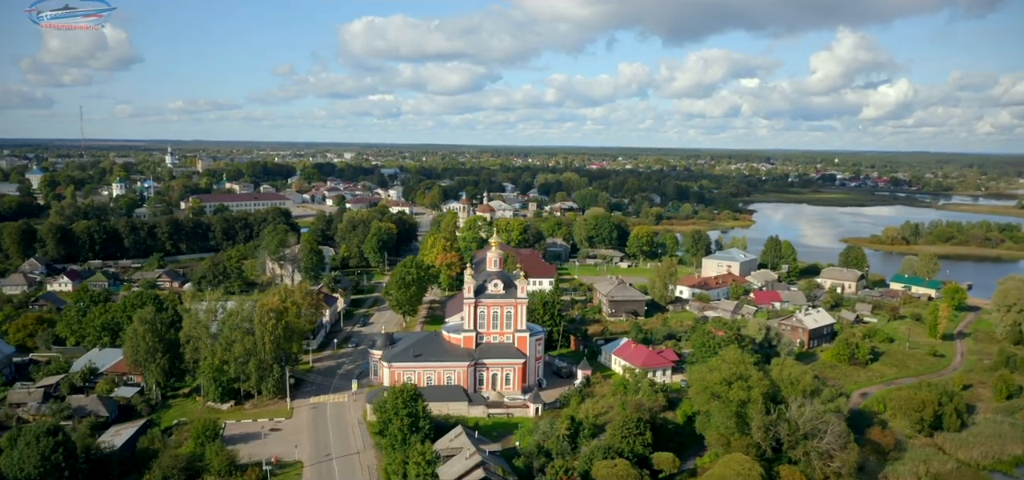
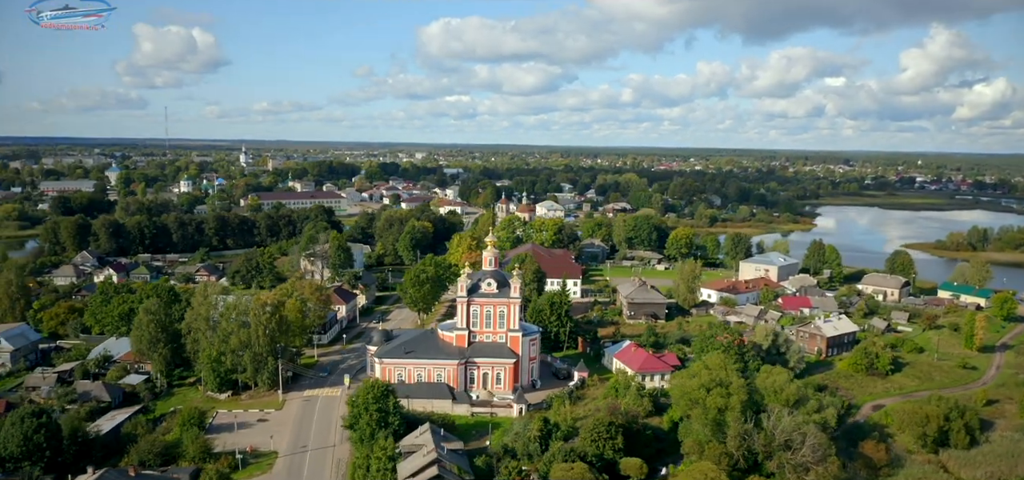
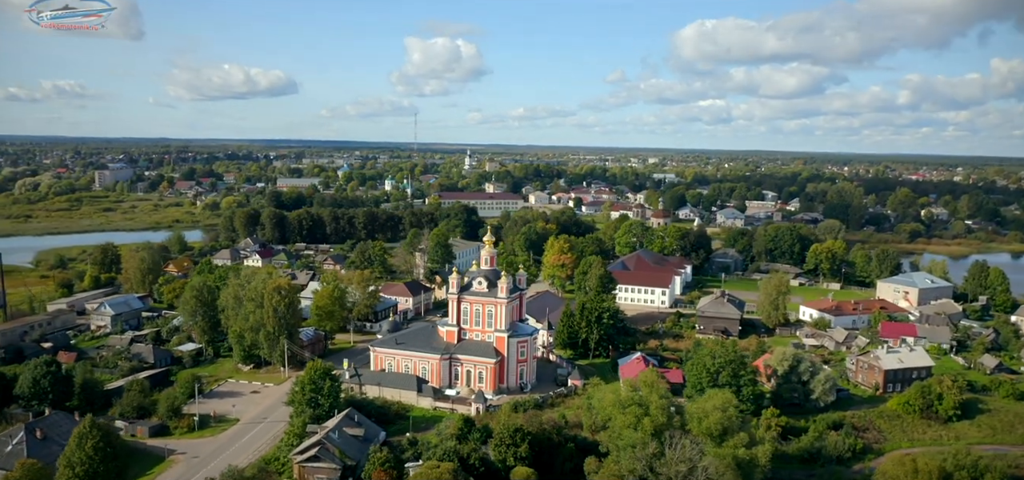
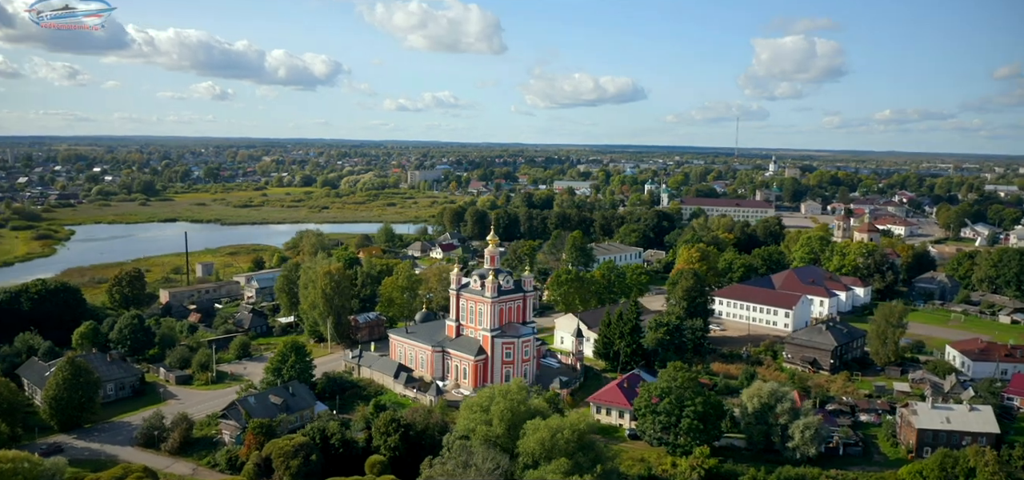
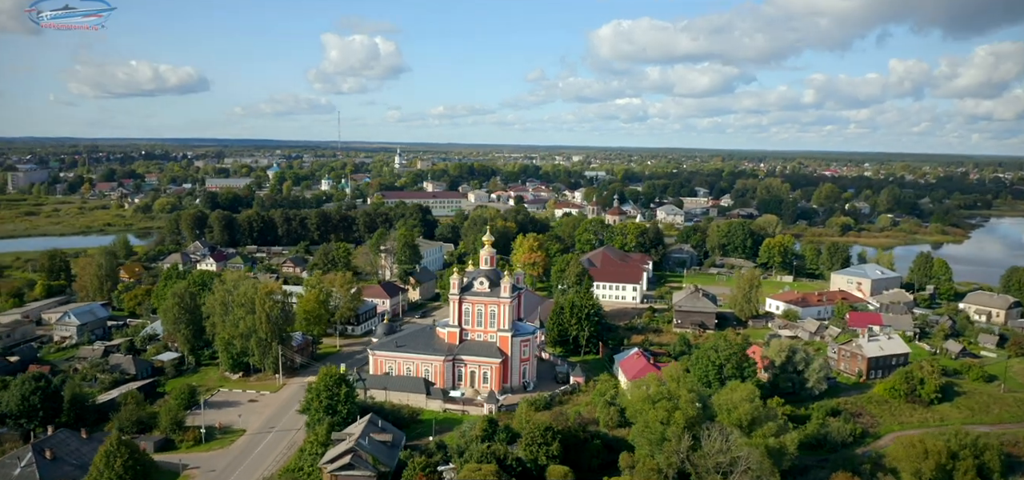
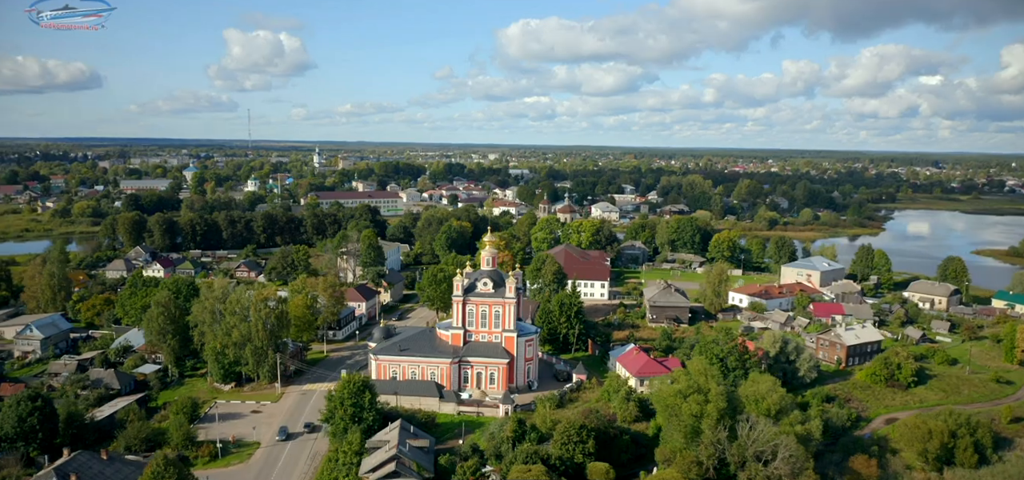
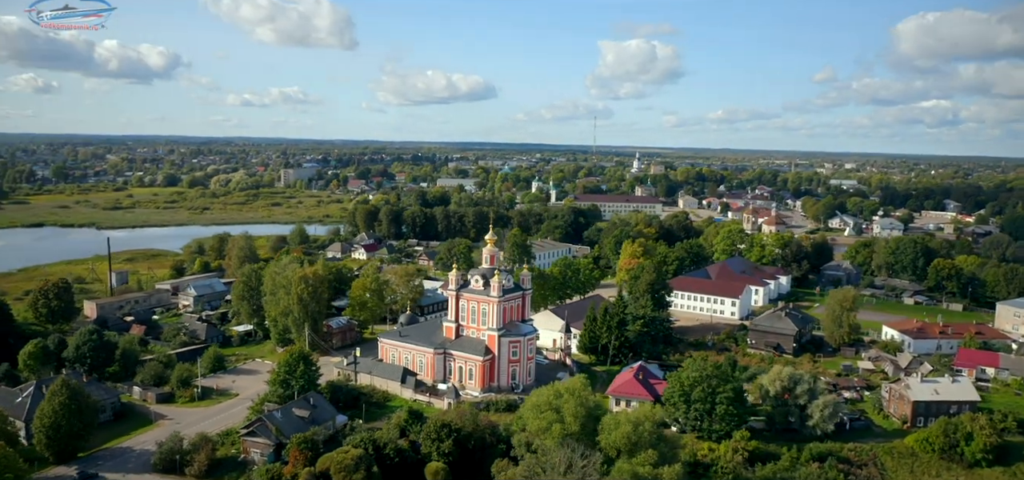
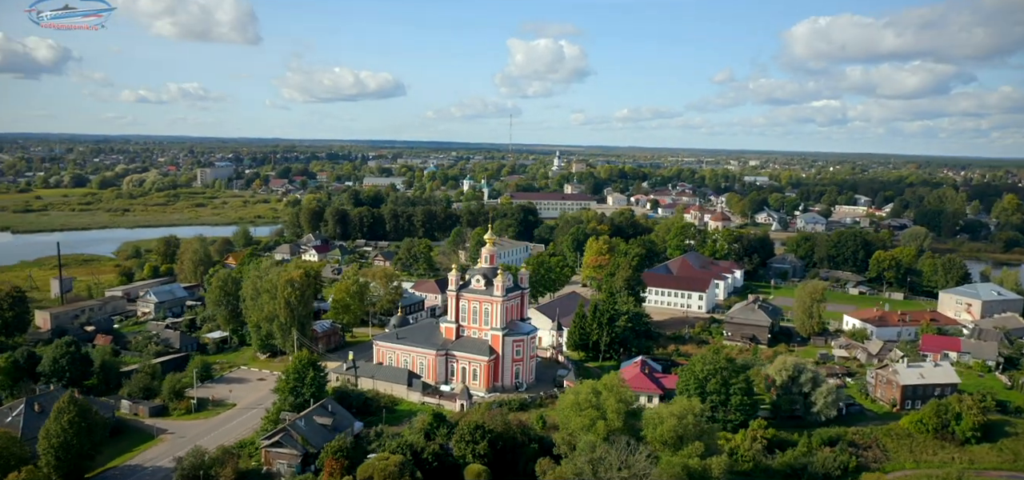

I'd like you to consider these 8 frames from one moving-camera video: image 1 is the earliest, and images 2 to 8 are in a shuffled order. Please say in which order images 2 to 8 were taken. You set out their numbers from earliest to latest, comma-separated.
2, 6, 5, 3, 8, 7, 4
